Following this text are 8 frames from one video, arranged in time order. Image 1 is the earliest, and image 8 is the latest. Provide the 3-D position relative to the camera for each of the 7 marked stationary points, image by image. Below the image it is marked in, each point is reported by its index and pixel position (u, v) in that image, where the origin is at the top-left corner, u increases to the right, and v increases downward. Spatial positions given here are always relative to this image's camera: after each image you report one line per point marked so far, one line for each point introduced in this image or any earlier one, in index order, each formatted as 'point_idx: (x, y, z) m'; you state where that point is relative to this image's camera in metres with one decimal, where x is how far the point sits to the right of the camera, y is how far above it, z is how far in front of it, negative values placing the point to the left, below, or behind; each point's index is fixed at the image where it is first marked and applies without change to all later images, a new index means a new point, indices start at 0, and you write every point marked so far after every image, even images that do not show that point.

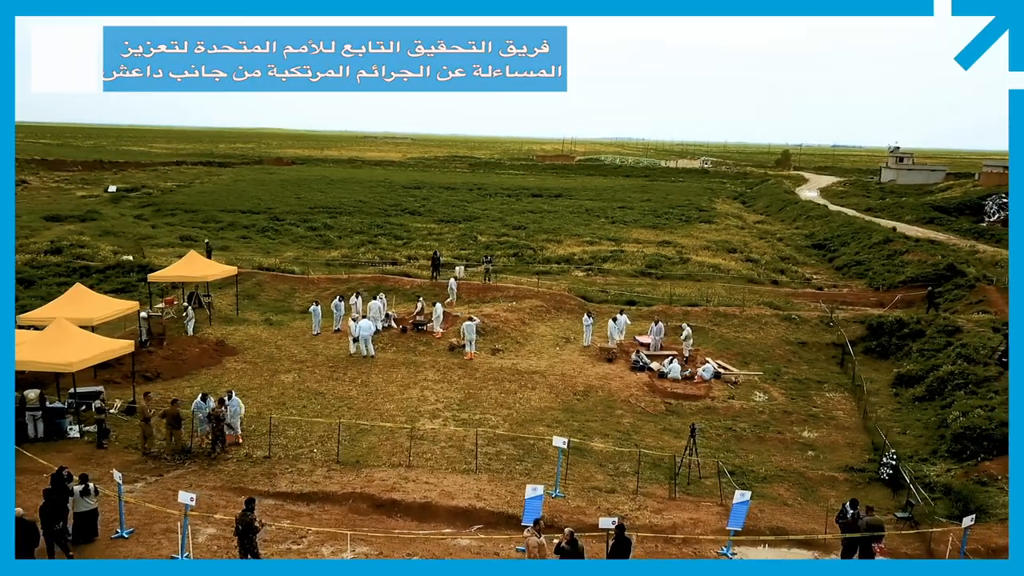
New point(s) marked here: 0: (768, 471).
0: (+5.9, -4.2, +16.6) m
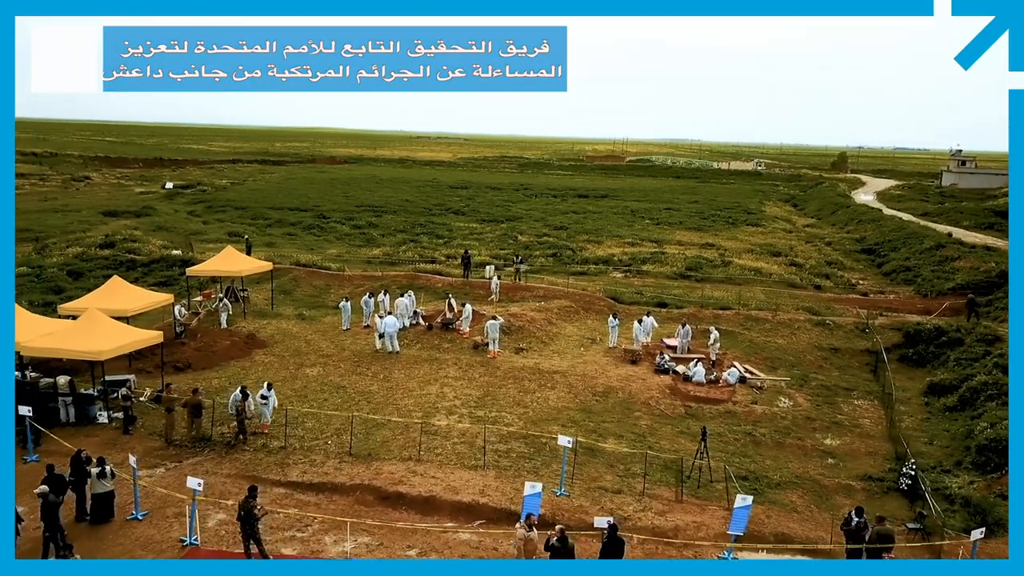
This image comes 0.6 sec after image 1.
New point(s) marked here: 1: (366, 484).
0: (+6.1, -4.3, +16.3) m
1: (-3.0, -4.0, +14.3) m
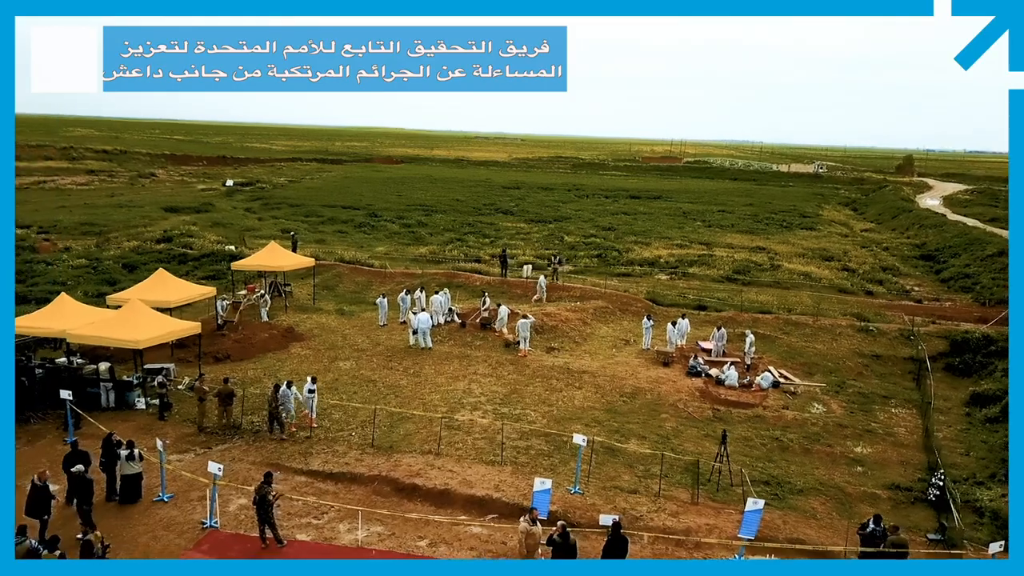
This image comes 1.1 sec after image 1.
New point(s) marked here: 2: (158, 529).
0: (+6.6, -4.4, +16.0) m
1: (-2.6, -3.9, +14.6) m
2: (-6.1, -4.2, +12.2) m
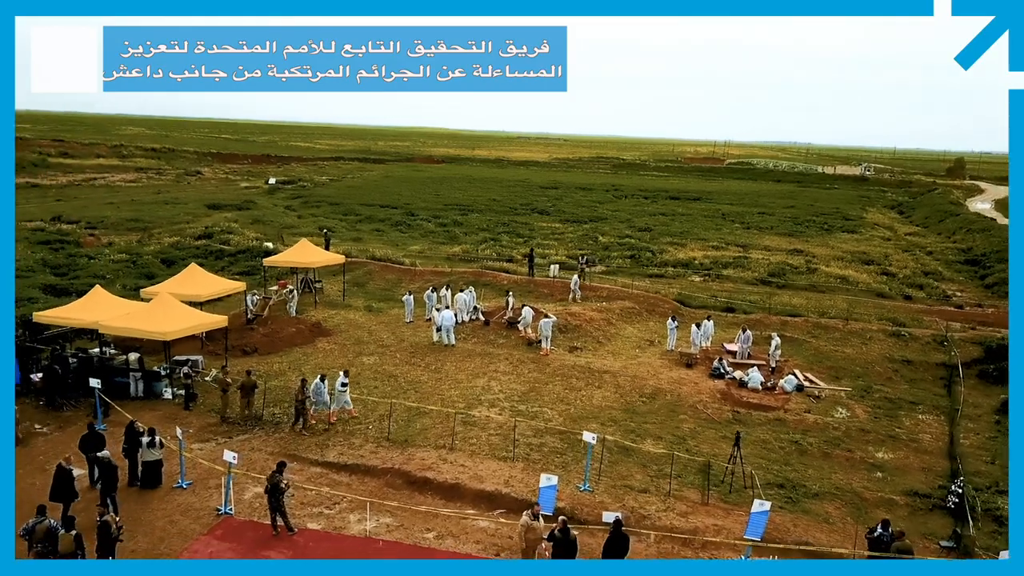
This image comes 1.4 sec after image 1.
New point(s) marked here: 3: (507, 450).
0: (+6.8, -4.4, +15.7) m
1: (-2.4, -3.8, +14.8) m
2: (-6.0, -4.1, +12.7) m
3: (-0.1, -3.7, +16.0) m
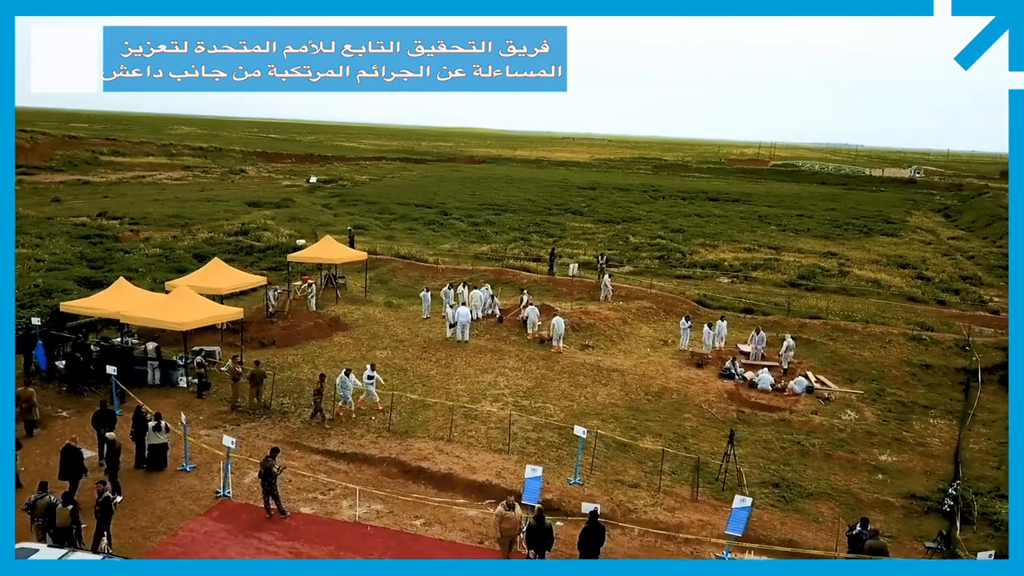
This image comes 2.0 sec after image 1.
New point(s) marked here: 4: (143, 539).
0: (+6.7, -4.4, +15.6) m
1: (-2.6, -3.7, +15.2) m
2: (-6.3, -3.9, +13.3) m
3: (-0.2, -3.6, +16.3) m
4: (-6.2, -4.2, +11.8) m
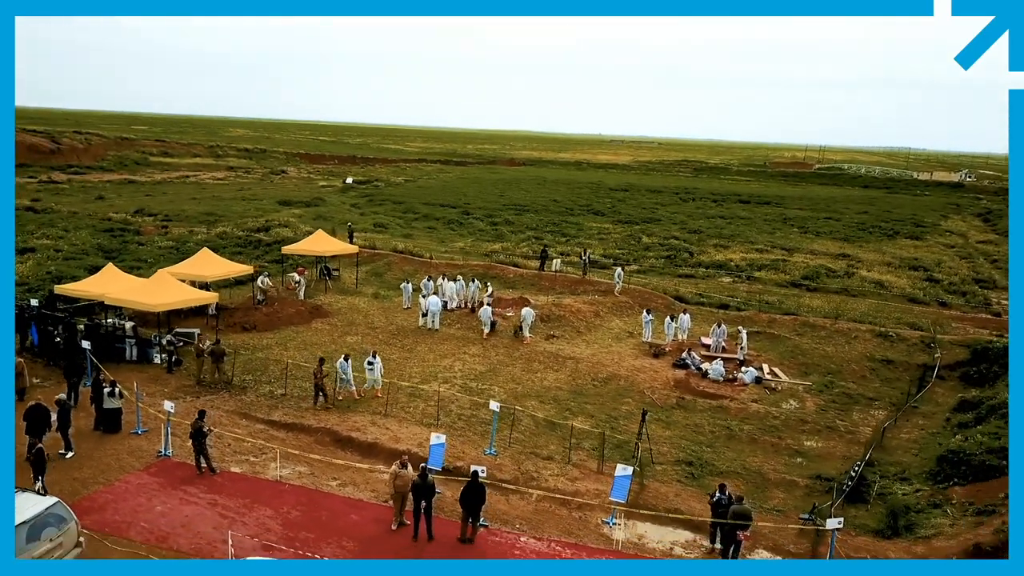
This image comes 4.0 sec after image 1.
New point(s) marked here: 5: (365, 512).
0: (+5.0, -4.2, +16.4) m
1: (-4.3, -3.3, +16.5) m
2: (-8.1, -3.4, +14.7) m
3: (-1.8, -3.2, +17.4) m
4: (-8.1, -3.7, +13.2) m
5: (-2.7, -4.1, +13.1) m
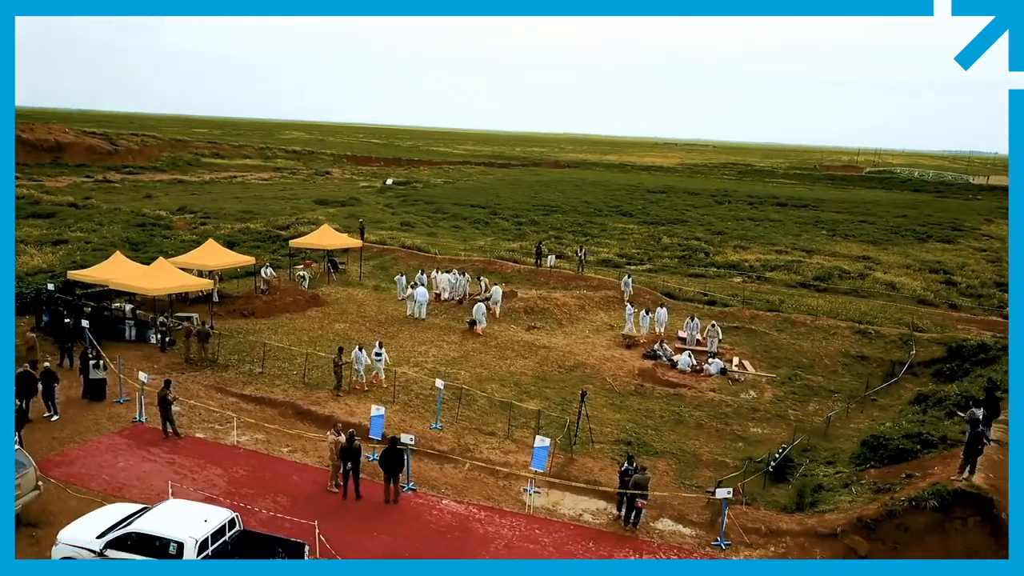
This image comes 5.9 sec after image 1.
0: (+3.7, -3.9, +17.2) m
1: (-5.5, -2.9, +17.8) m
2: (-9.4, -3.0, +16.3) m
3: (-3.0, -2.9, +18.6) m
4: (-9.5, -3.3, +14.8) m
5: (-4.2, -3.8, +14.4) m
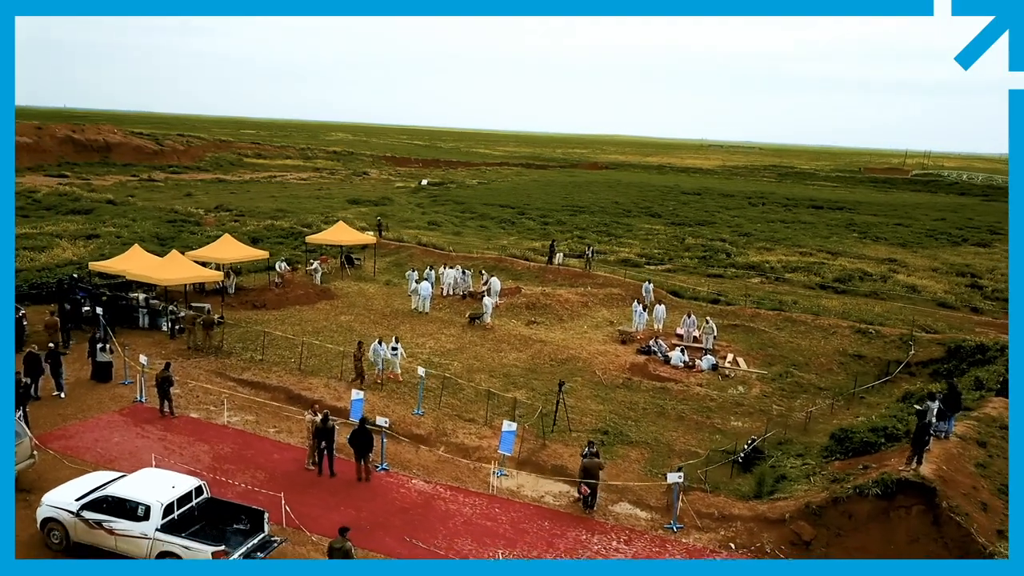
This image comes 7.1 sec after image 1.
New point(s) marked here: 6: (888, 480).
0: (+3.2, -3.8, +17.7) m
1: (-6.0, -2.6, +18.7) m
2: (-10.0, -2.7, +17.3) m
3: (-3.5, -2.7, +19.4) m
4: (-10.1, -3.0, +15.9) m
5: (-4.8, -3.5, +15.2) m
6: (+6.6, -3.4, +12.3) m
